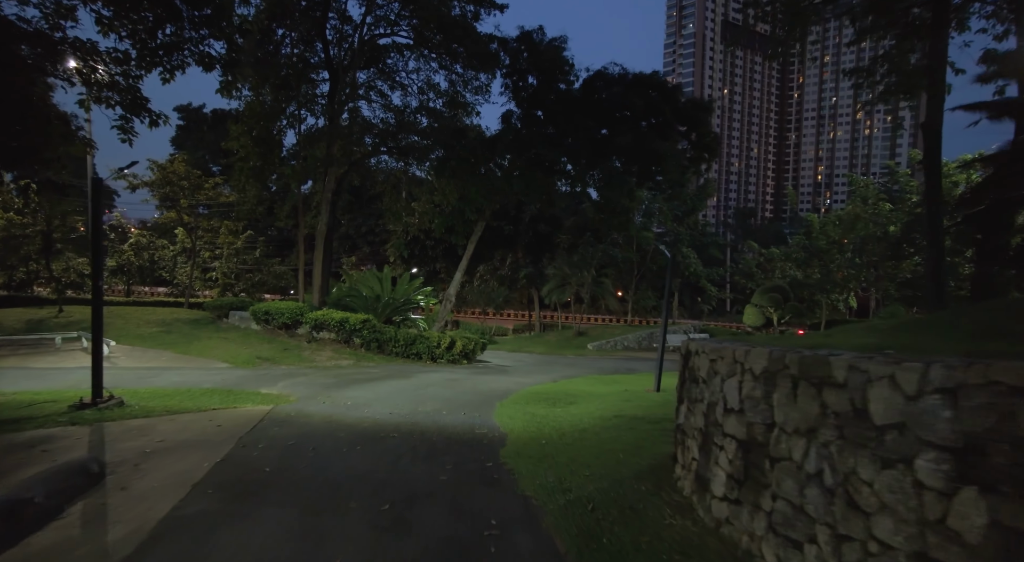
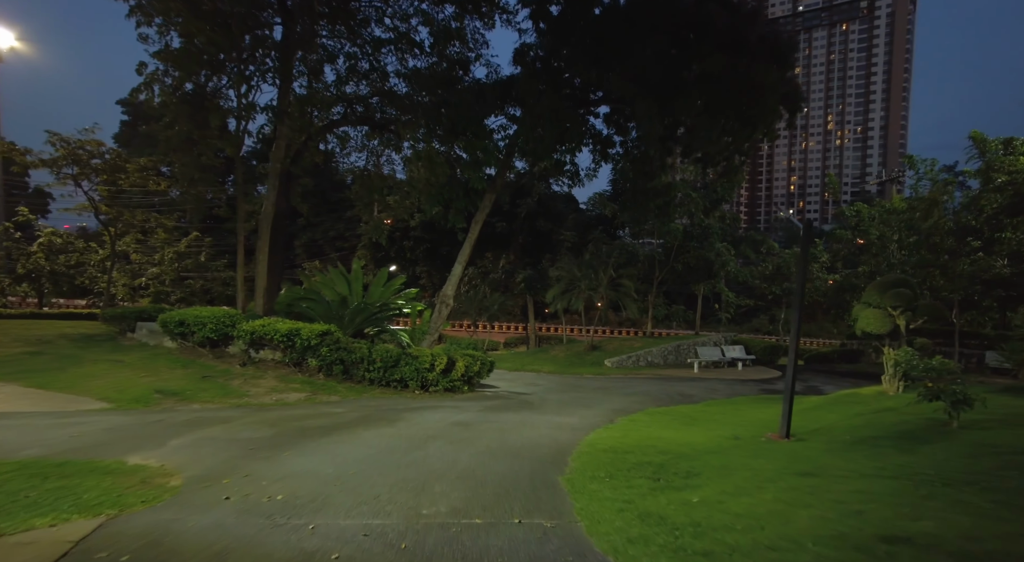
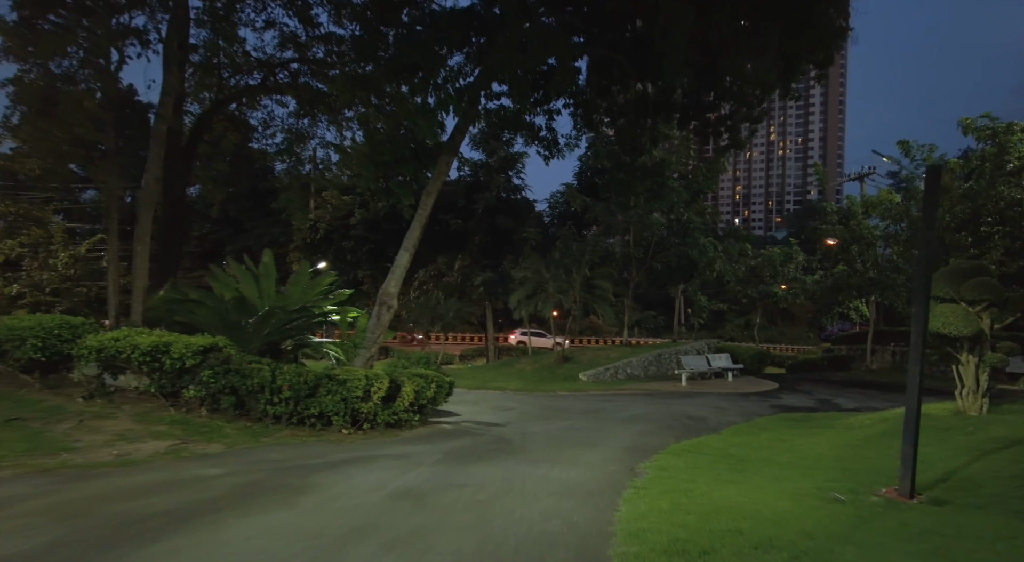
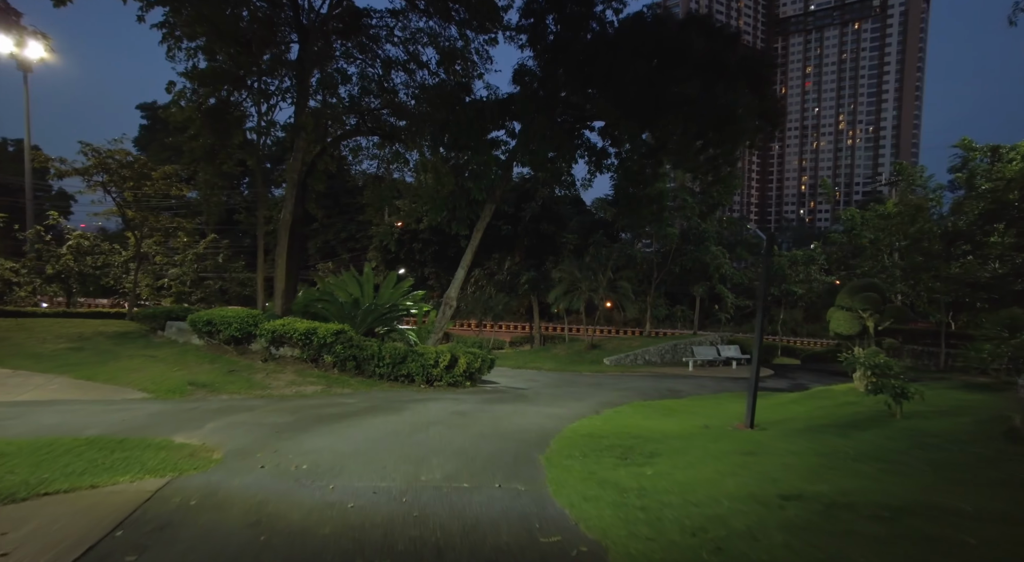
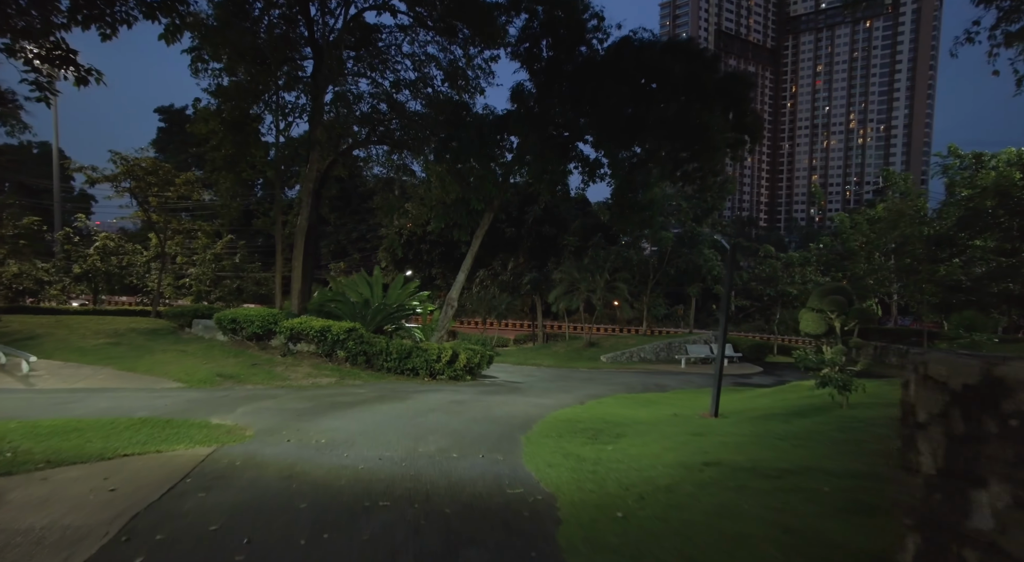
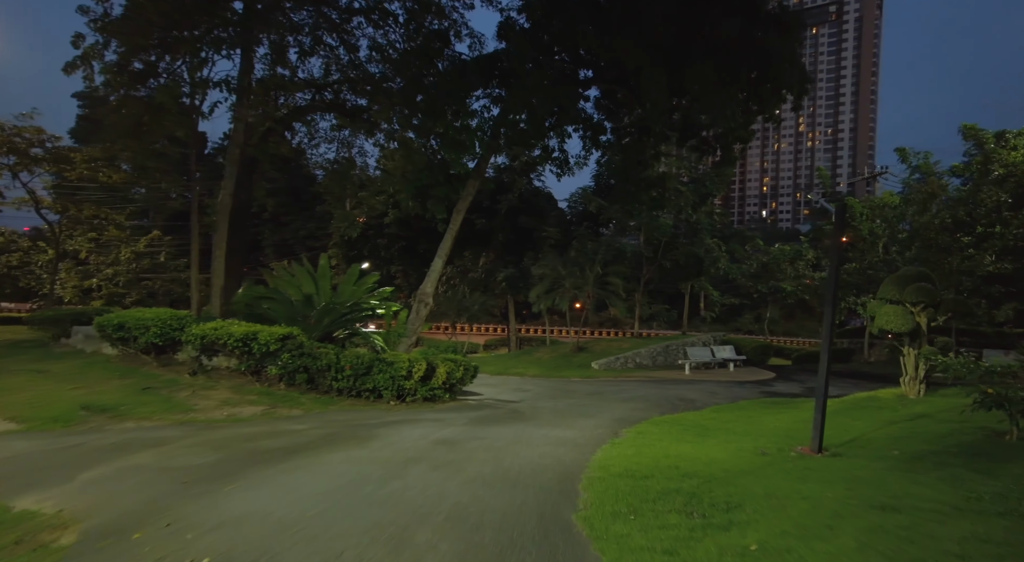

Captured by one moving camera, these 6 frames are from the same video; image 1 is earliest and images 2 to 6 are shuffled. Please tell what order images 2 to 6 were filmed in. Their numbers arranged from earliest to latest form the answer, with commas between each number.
5, 4, 2, 6, 3
